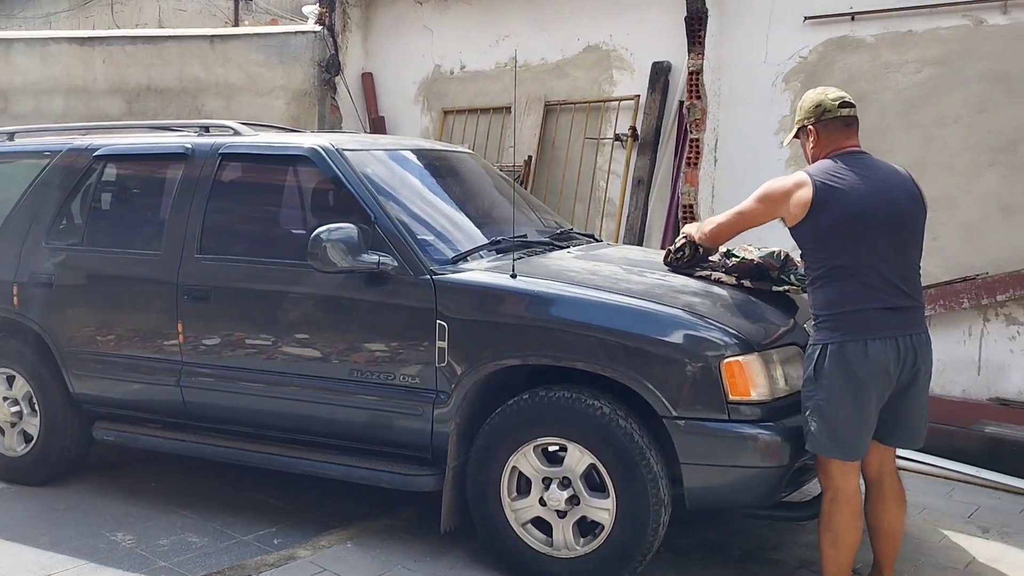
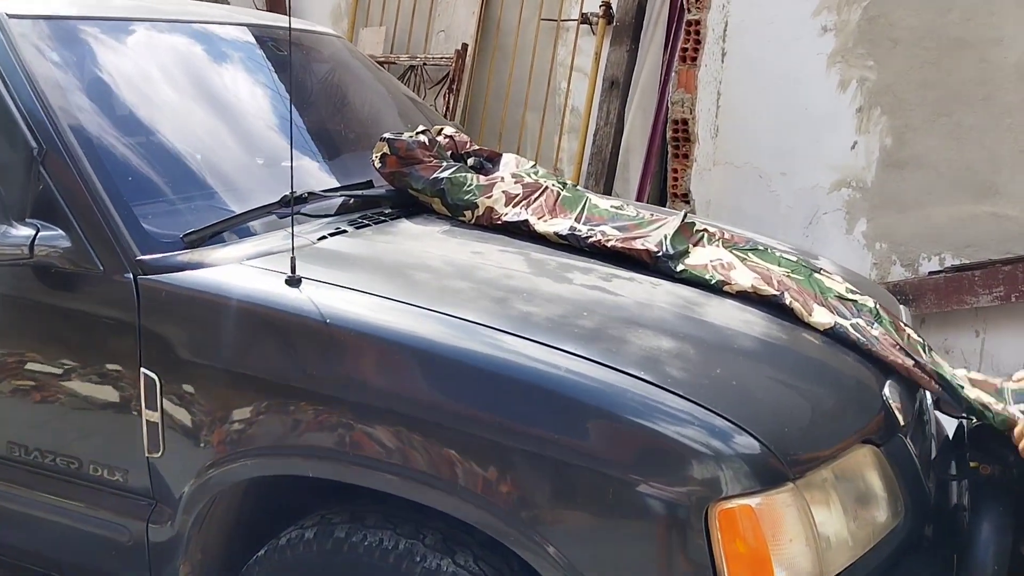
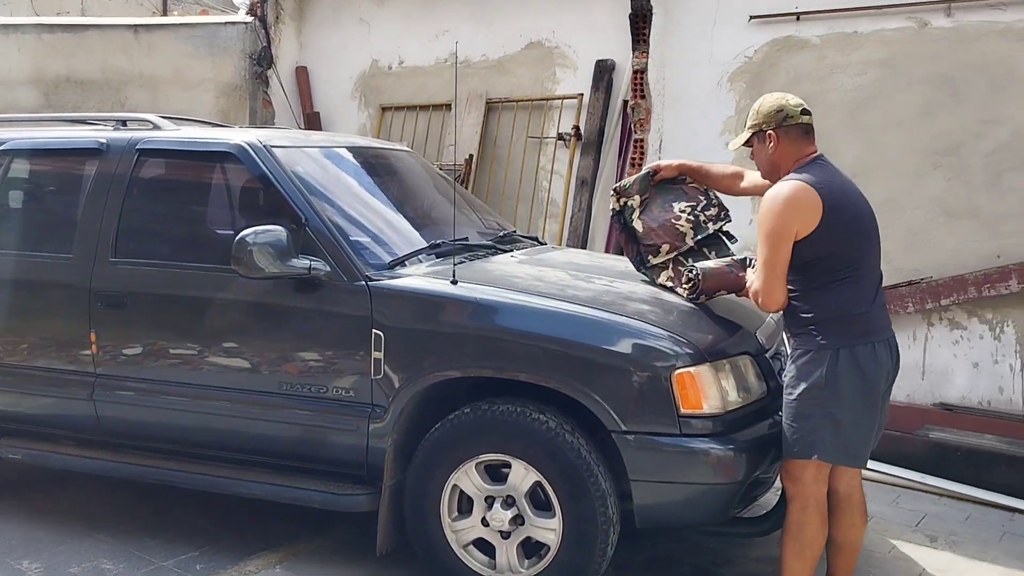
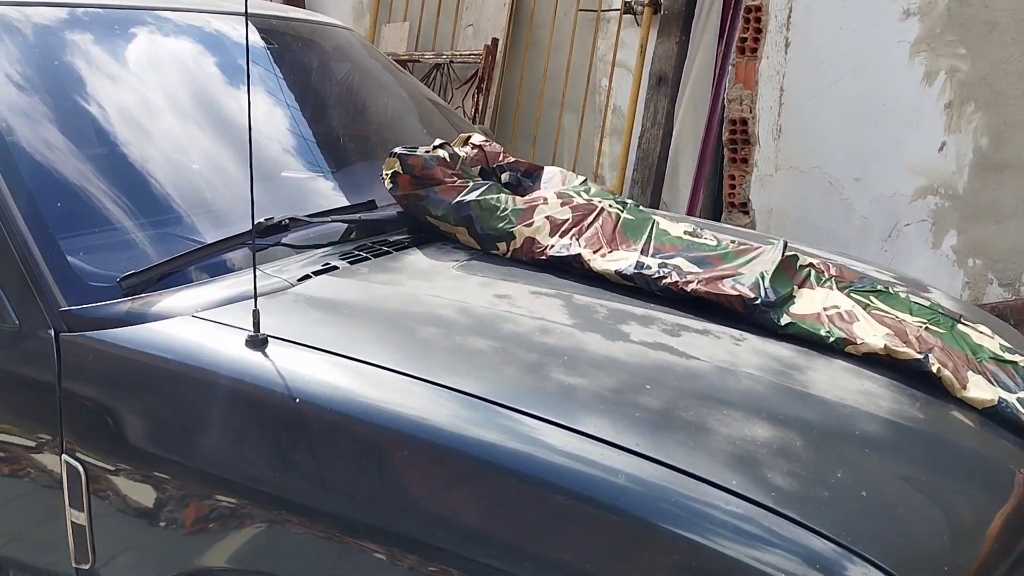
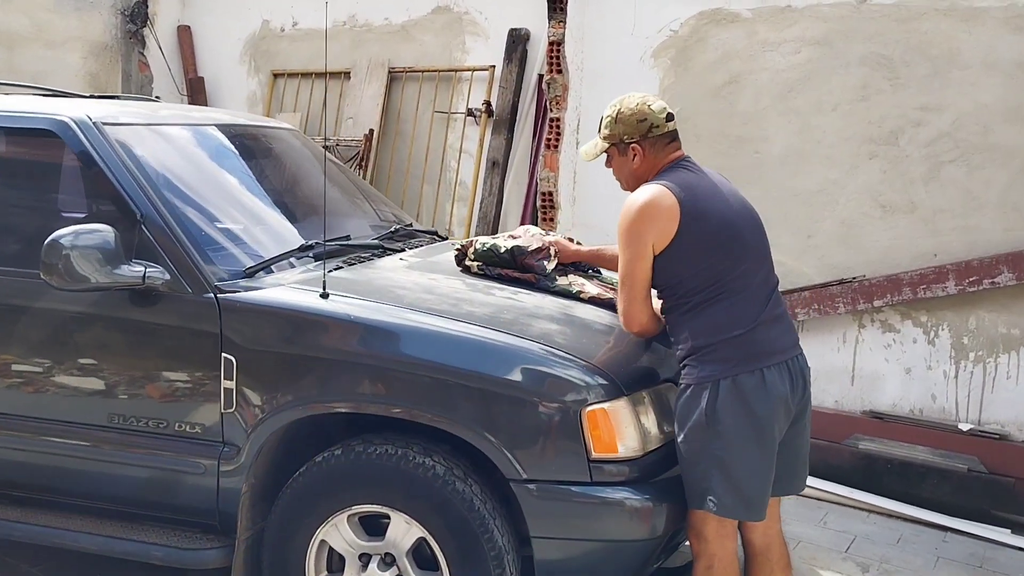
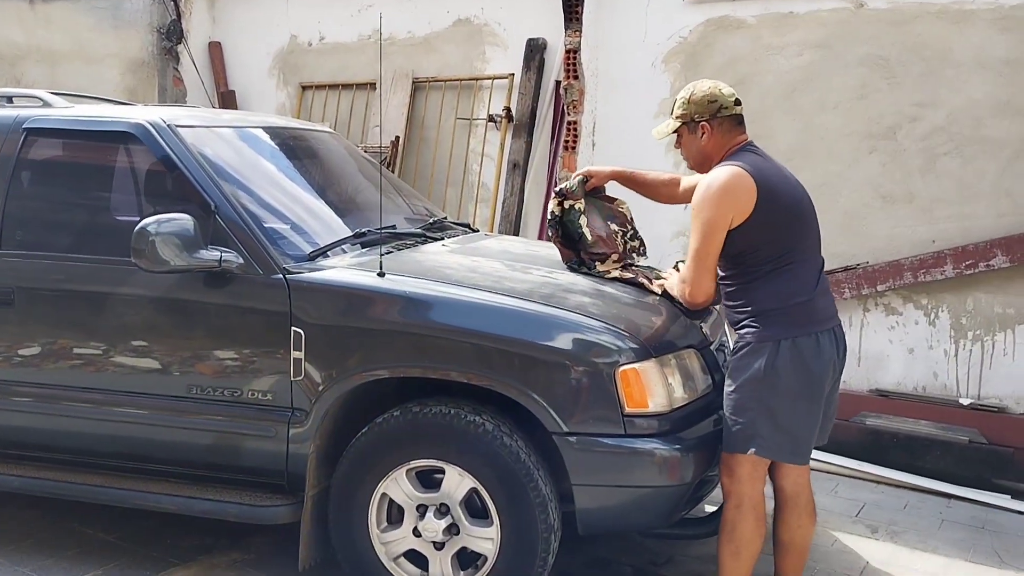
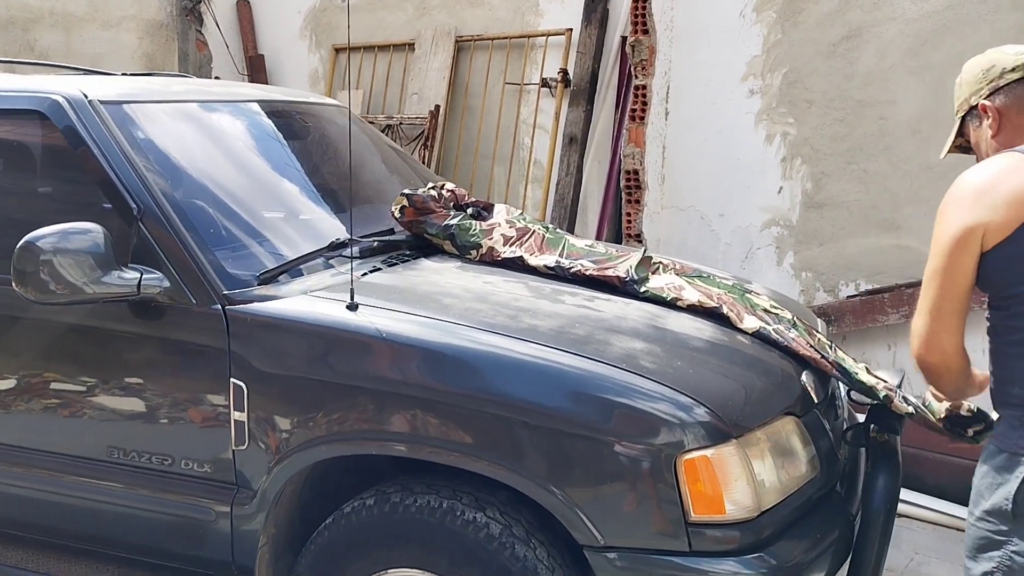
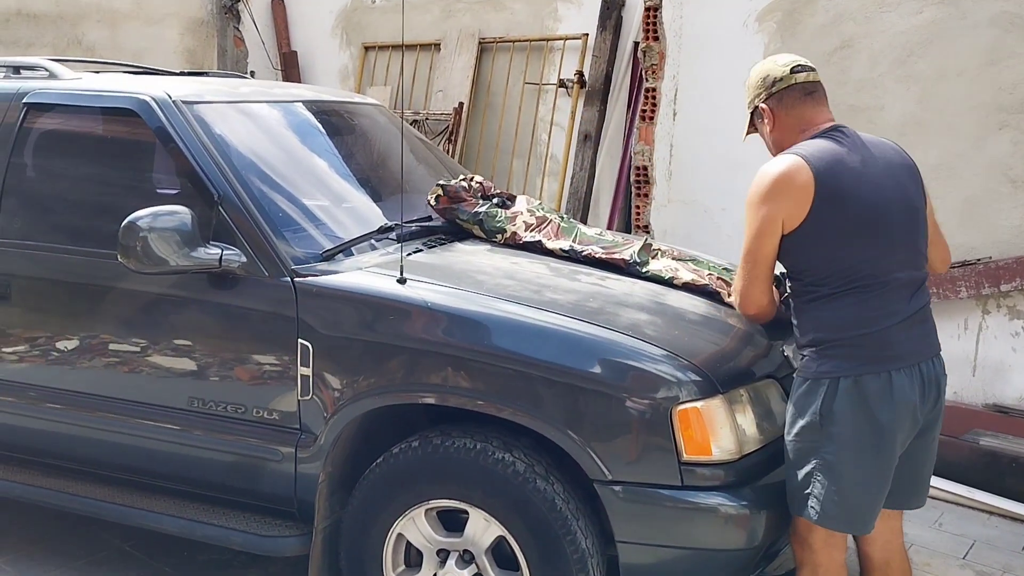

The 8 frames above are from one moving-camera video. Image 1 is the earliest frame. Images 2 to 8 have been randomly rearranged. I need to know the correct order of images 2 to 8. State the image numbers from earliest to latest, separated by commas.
3, 6, 5, 8, 7, 2, 4
